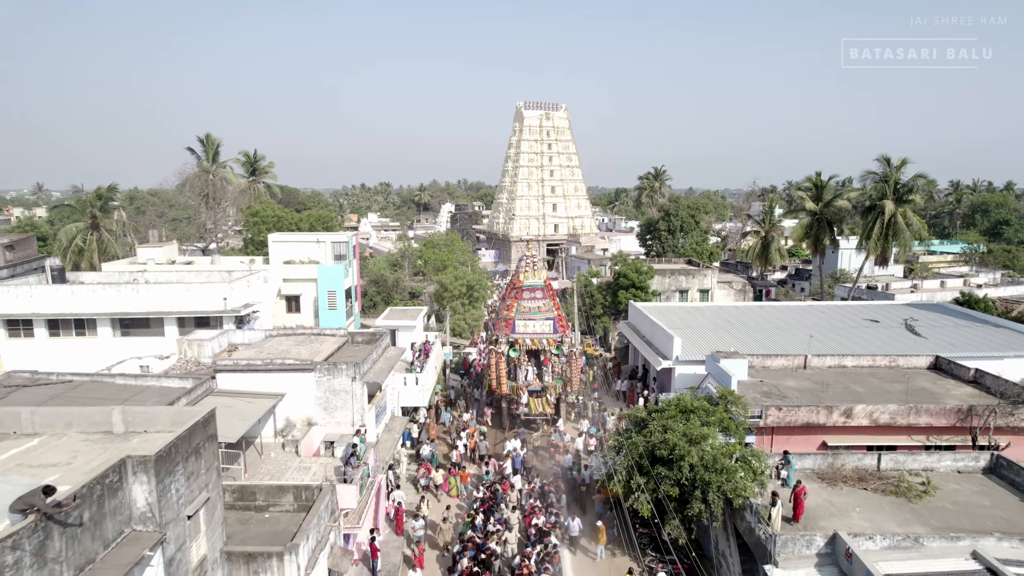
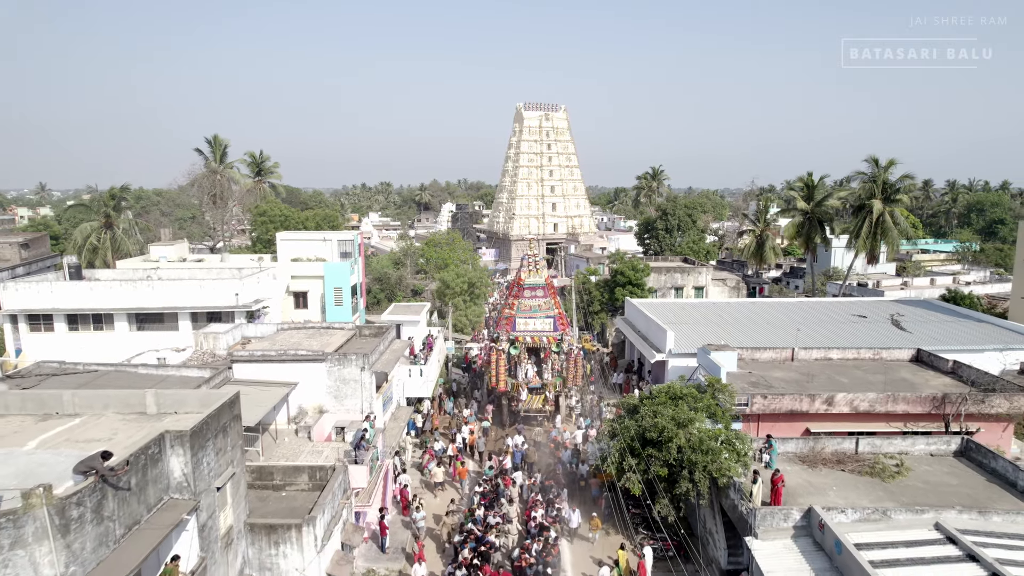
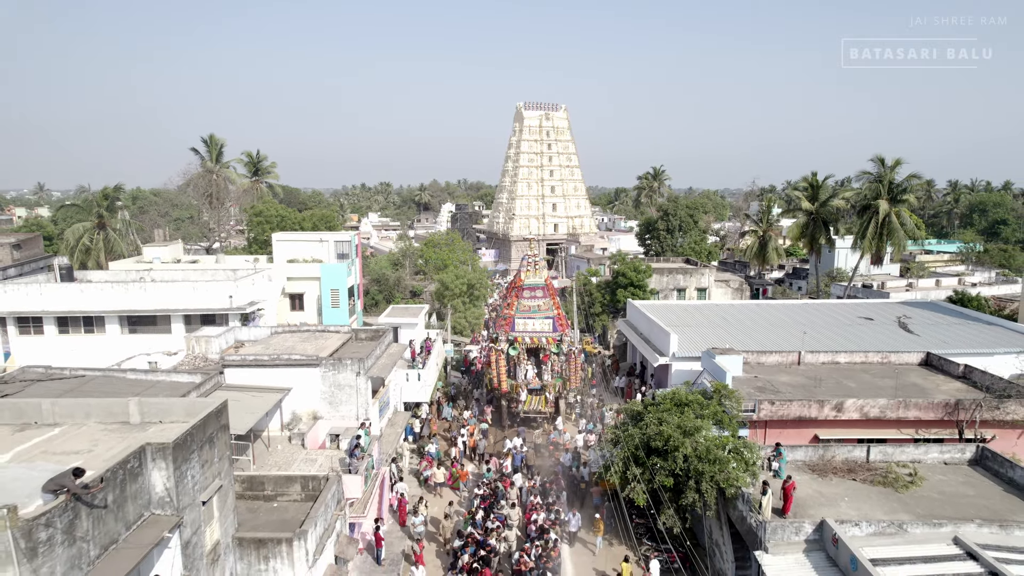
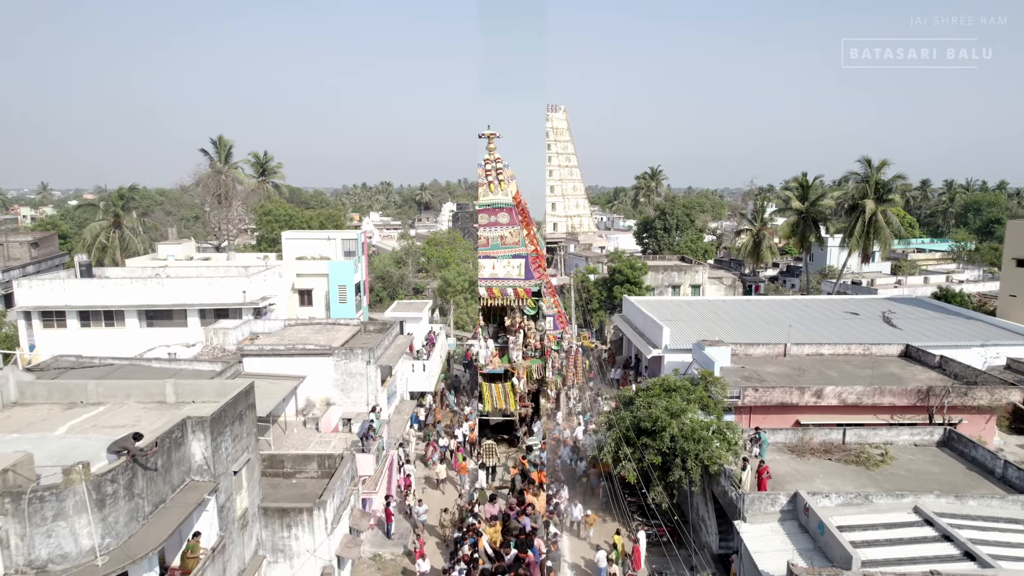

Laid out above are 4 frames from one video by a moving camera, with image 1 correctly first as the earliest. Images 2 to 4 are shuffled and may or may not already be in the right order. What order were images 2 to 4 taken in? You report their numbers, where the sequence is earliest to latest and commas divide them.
3, 2, 4
